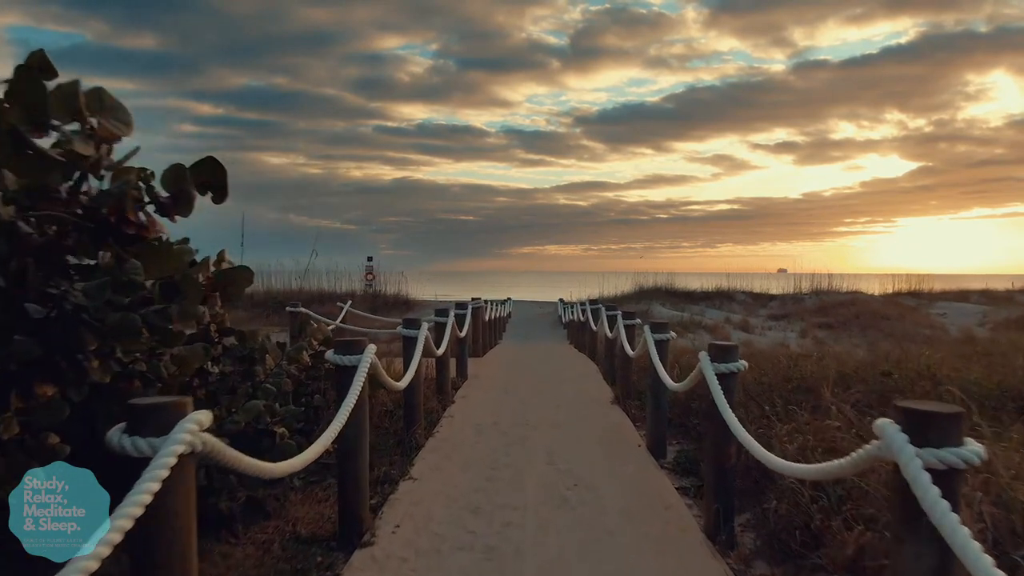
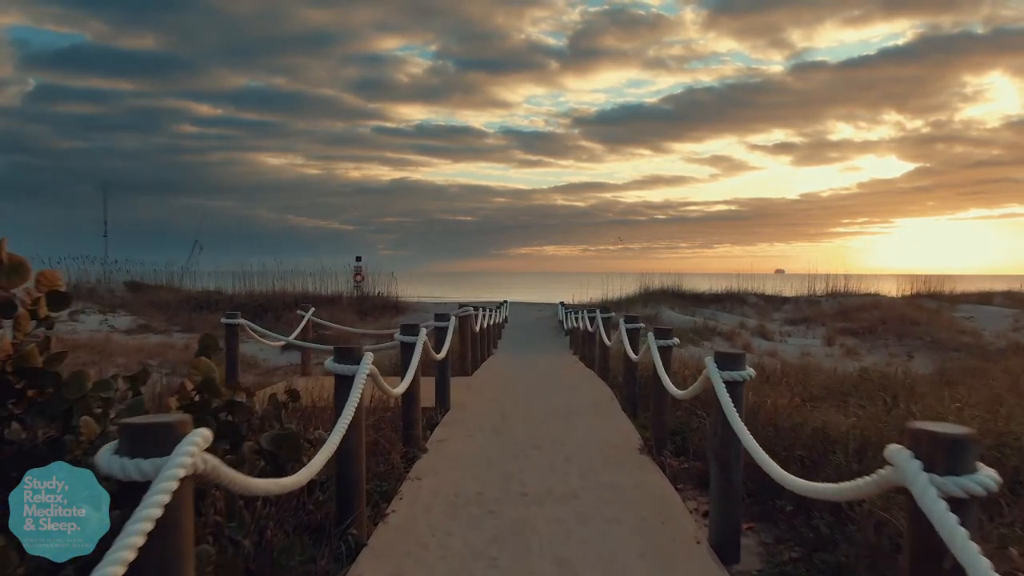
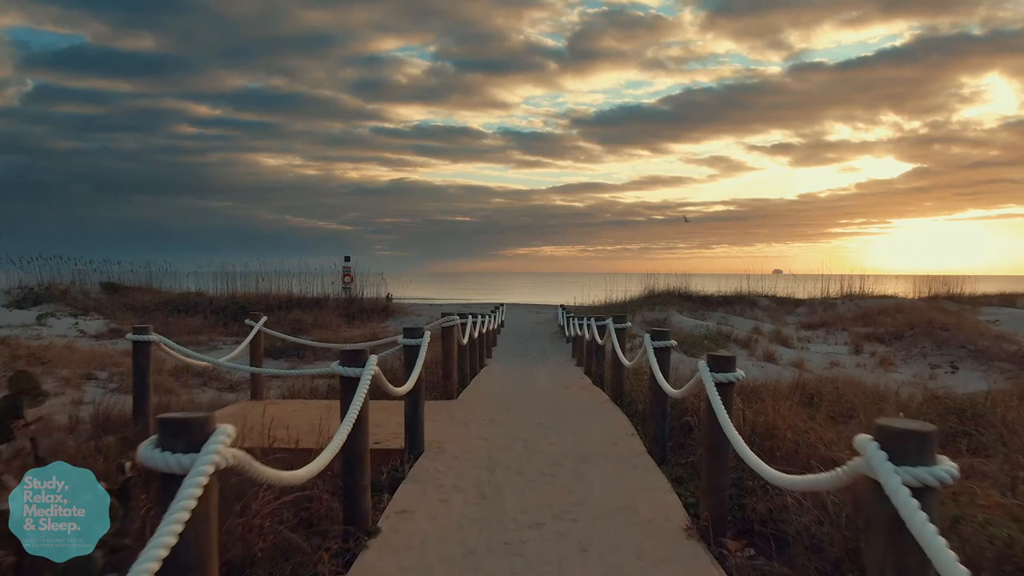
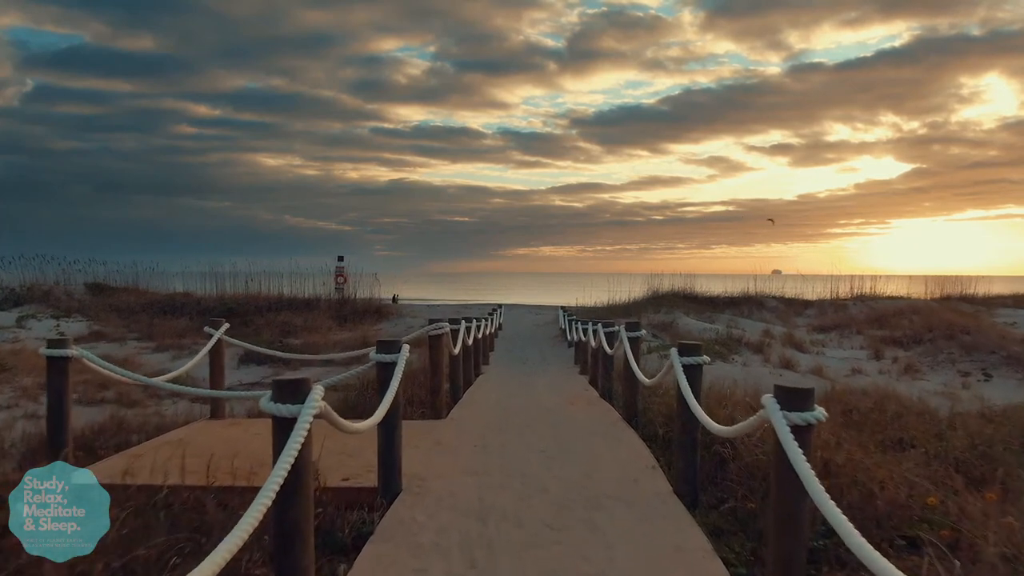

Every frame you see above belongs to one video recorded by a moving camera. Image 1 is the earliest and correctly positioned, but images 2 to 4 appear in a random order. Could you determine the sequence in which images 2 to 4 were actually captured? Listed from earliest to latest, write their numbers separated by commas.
2, 3, 4
